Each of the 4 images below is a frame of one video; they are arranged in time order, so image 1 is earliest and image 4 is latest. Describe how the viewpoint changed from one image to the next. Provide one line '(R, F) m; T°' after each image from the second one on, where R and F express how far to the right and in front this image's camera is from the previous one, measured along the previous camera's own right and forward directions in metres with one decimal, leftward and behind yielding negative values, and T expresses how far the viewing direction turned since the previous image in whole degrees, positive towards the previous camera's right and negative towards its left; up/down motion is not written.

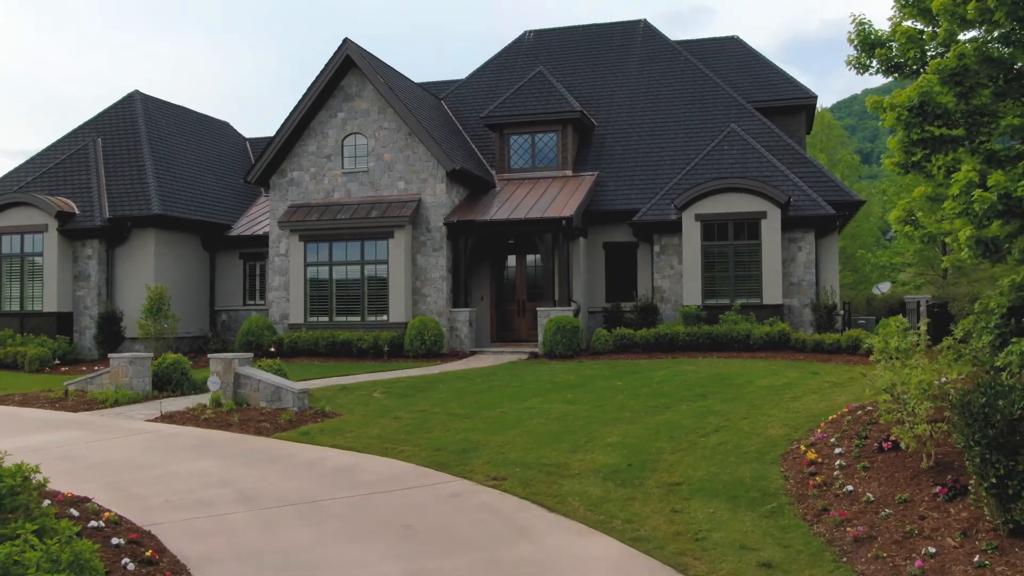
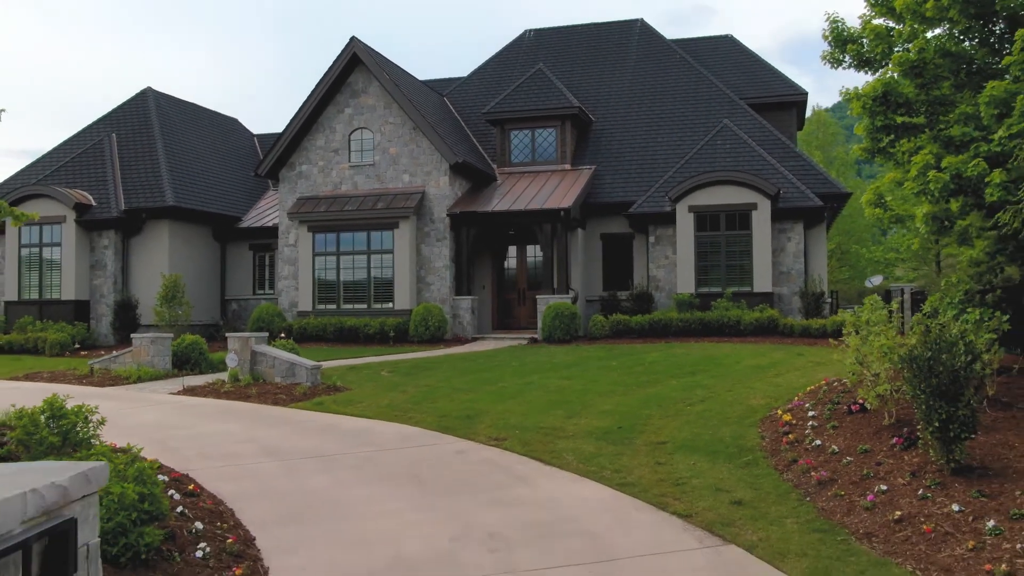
(0.0, -0.8) m; 0°
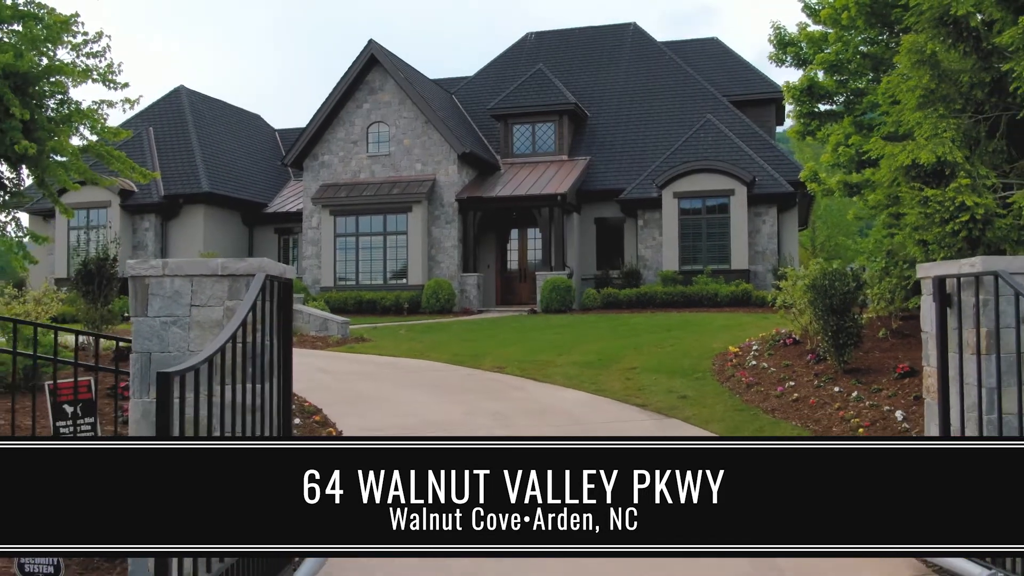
(+0.1, -2.4) m; 0°
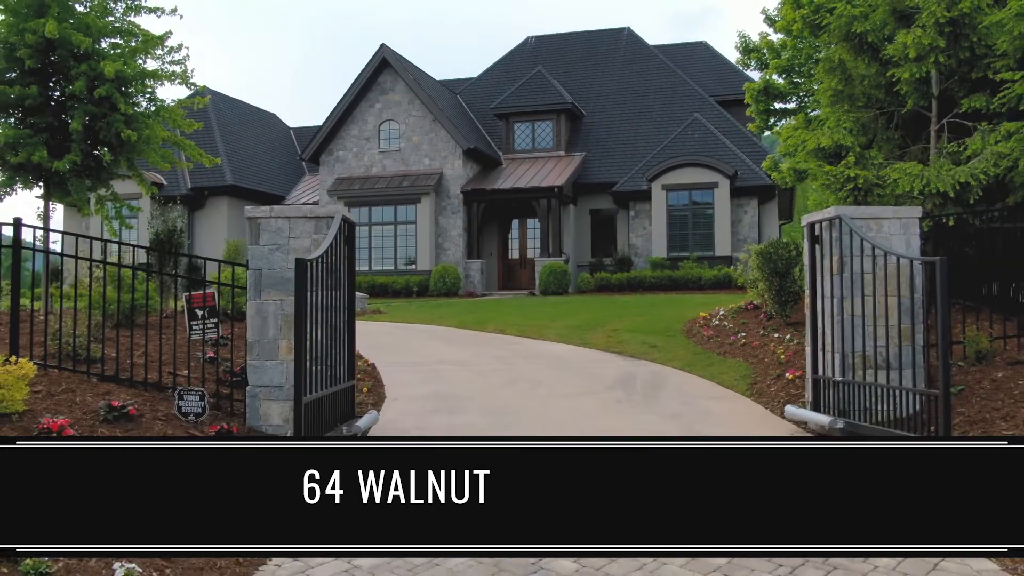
(0.0, -2.0) m; 0°
